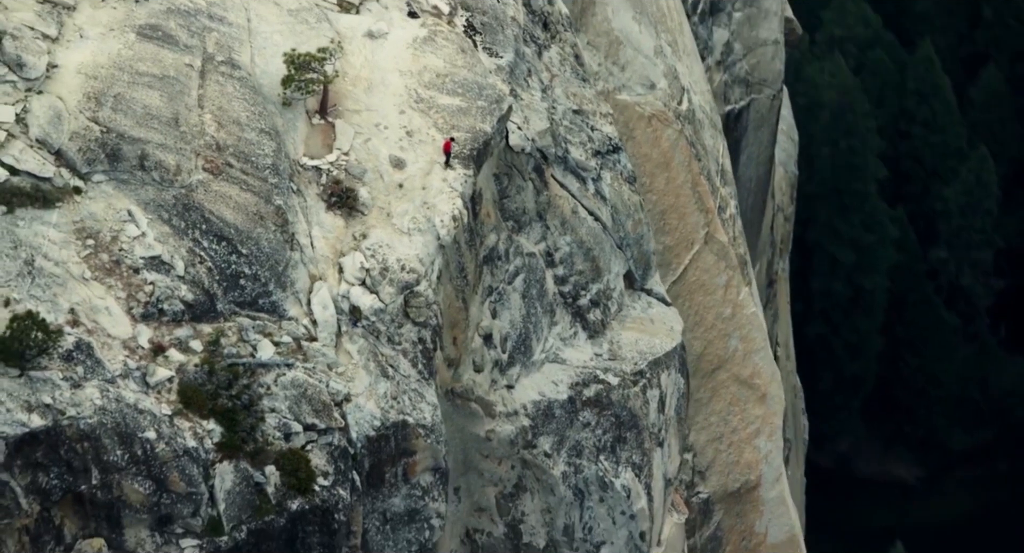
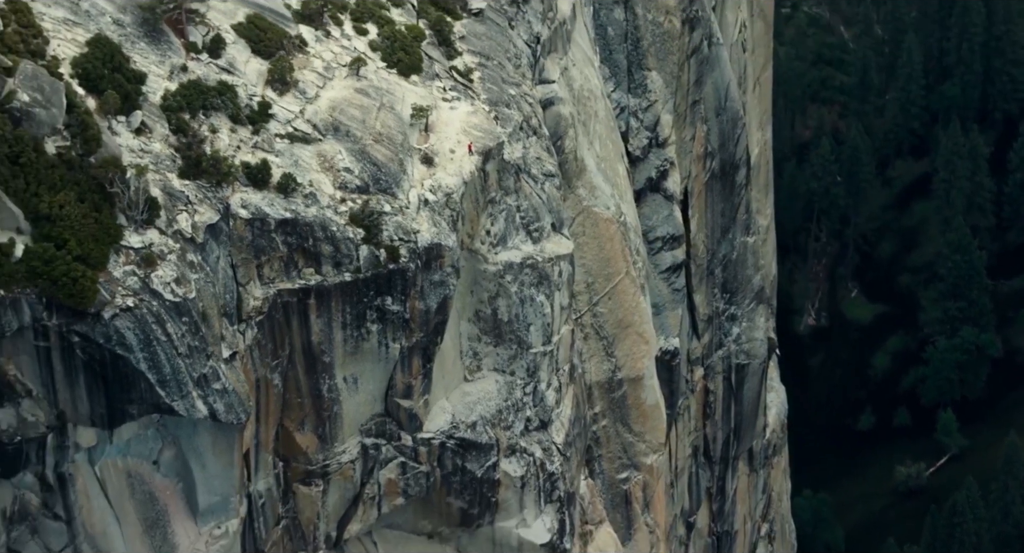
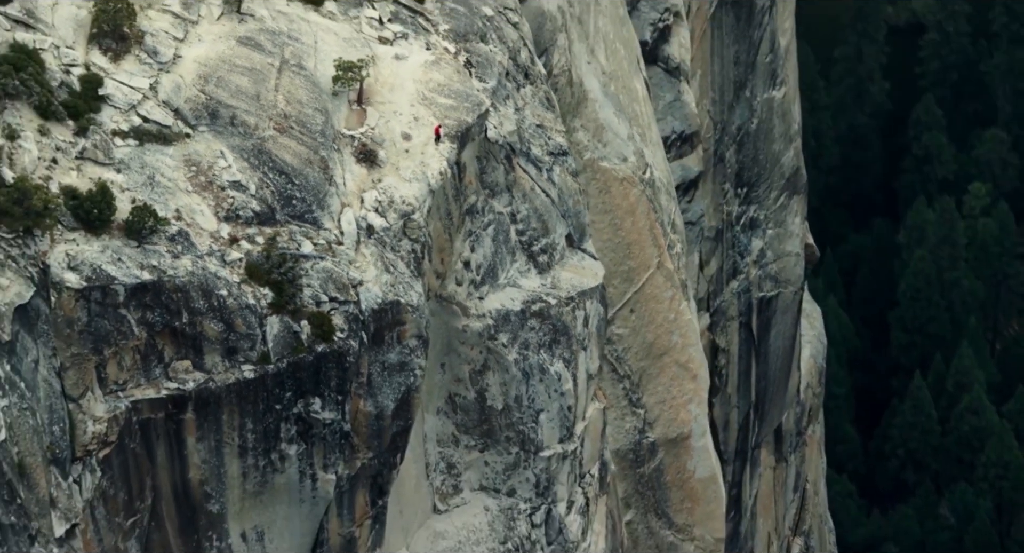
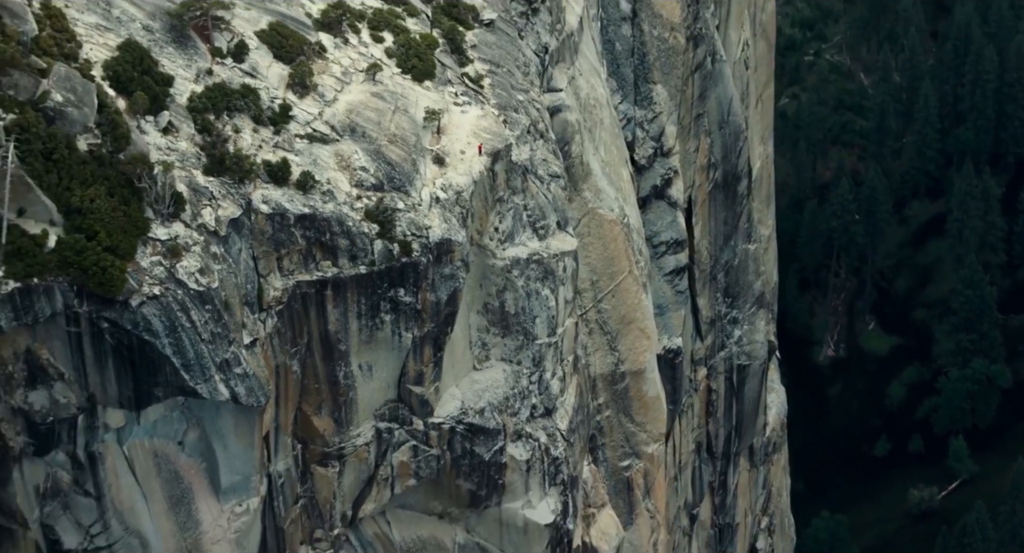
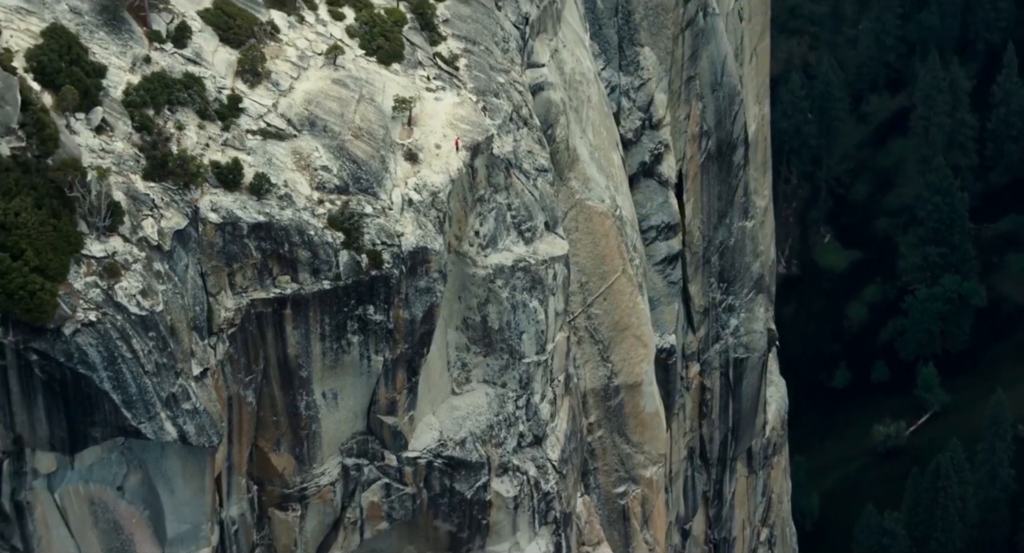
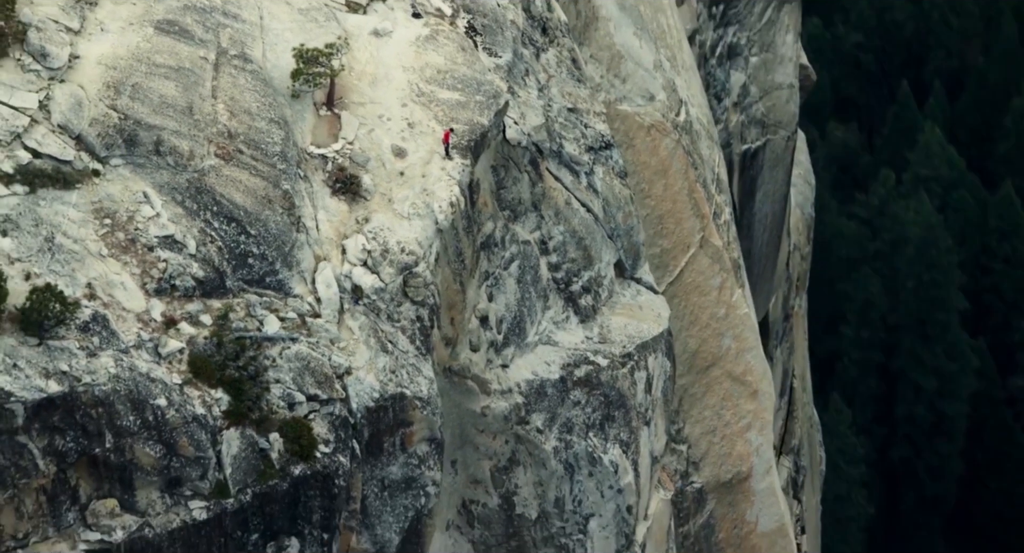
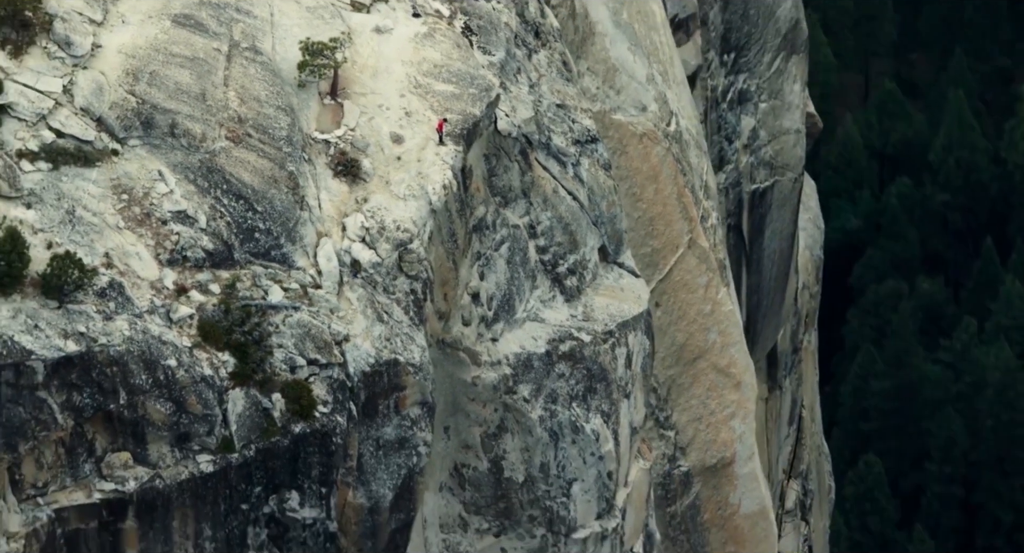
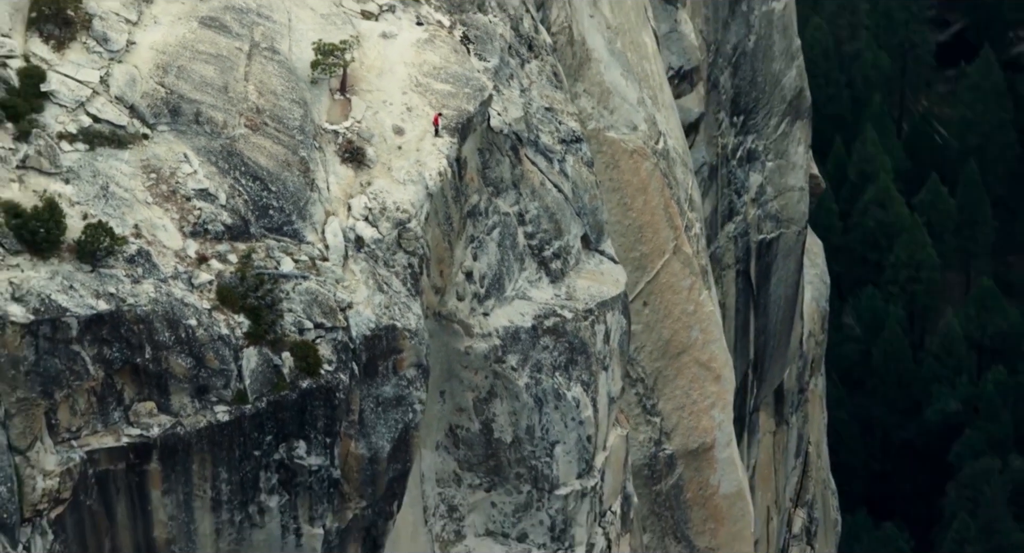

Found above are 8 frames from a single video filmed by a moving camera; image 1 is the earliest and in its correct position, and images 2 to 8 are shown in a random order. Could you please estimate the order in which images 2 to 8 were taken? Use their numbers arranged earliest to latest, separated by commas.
6, 7, 8, 3, 5, 2, 4
